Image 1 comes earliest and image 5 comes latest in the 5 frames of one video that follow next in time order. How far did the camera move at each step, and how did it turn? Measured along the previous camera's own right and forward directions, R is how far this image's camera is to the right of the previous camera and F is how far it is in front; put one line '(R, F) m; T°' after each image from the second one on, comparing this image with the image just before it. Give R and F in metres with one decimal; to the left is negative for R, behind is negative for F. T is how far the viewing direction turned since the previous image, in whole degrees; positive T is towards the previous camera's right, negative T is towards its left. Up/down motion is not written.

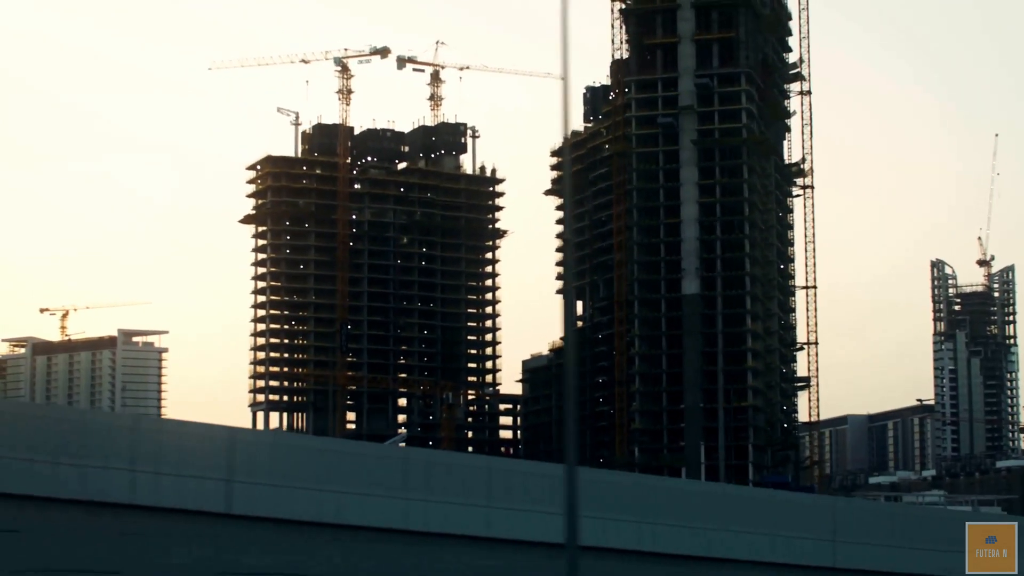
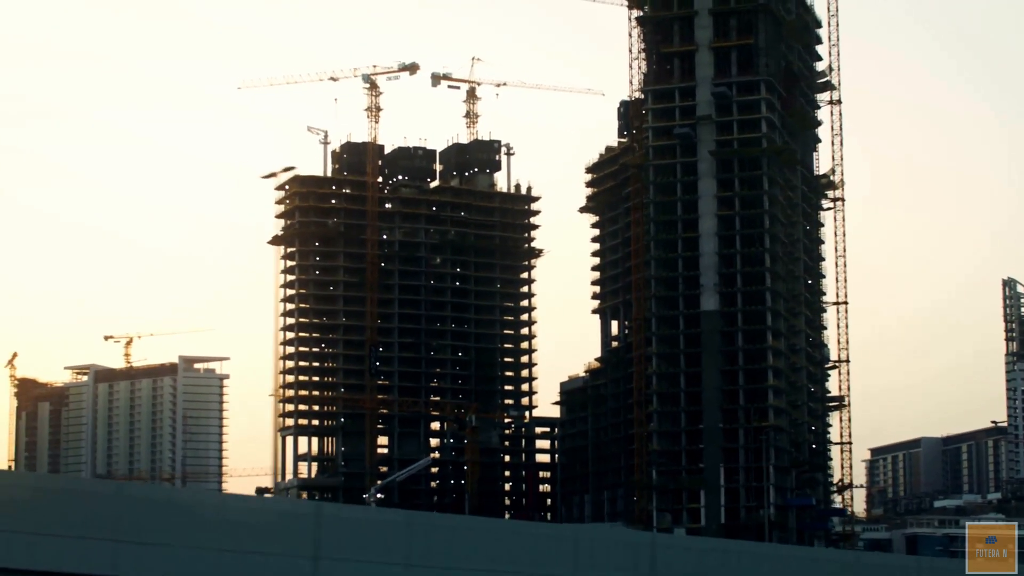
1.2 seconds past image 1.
(-2.6, +2.4) m; 0°
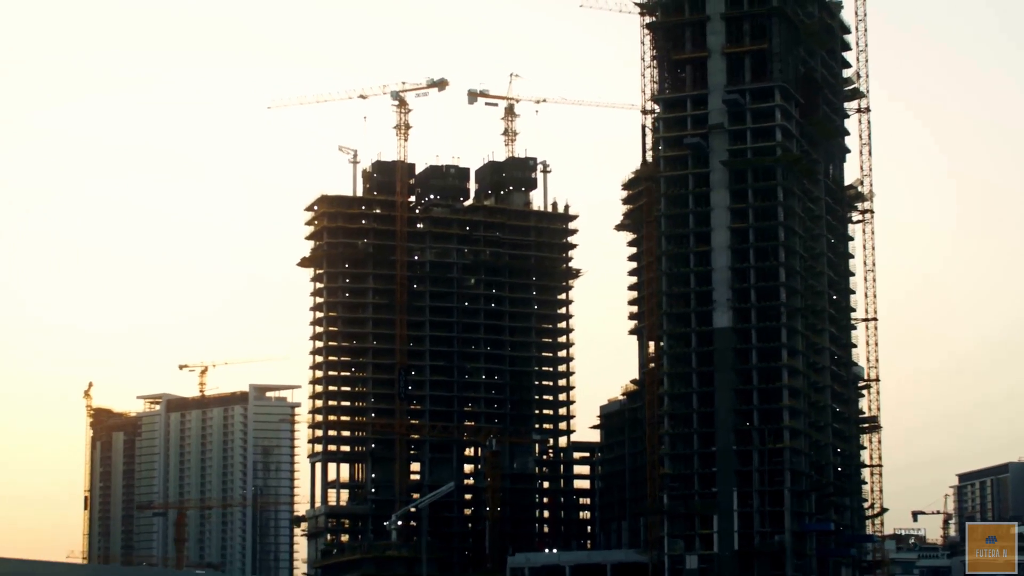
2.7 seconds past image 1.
(-3.3, +2.9) m; +1°
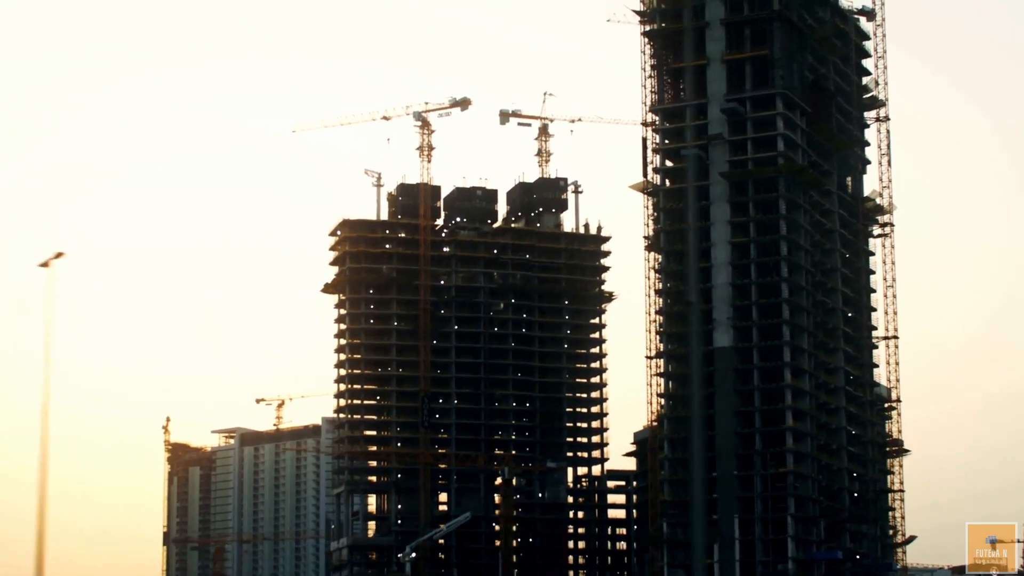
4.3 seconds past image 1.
(-3.8, +2.9) m; +1°
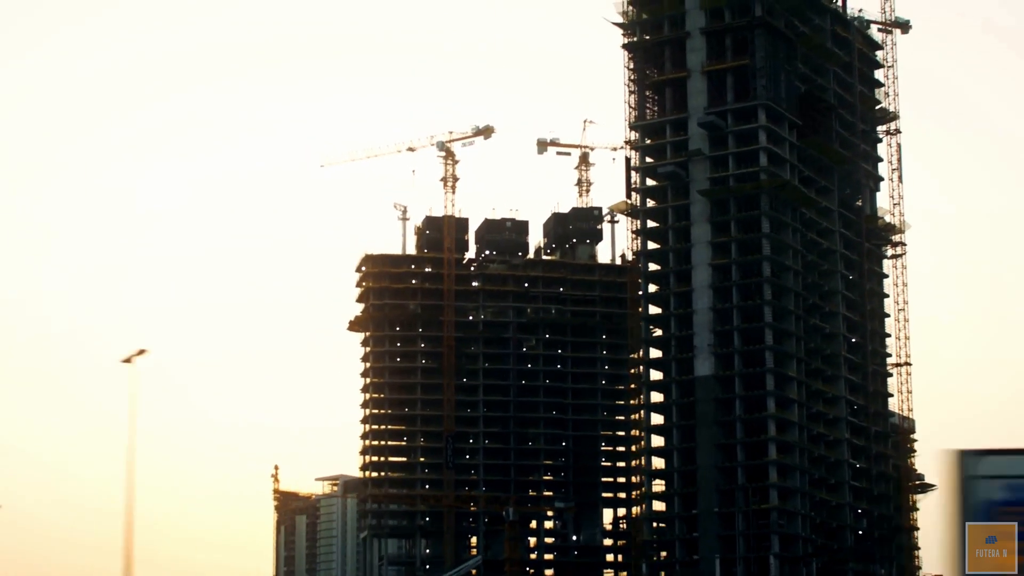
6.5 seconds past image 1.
(-5.7, +3.9) m; +3°
